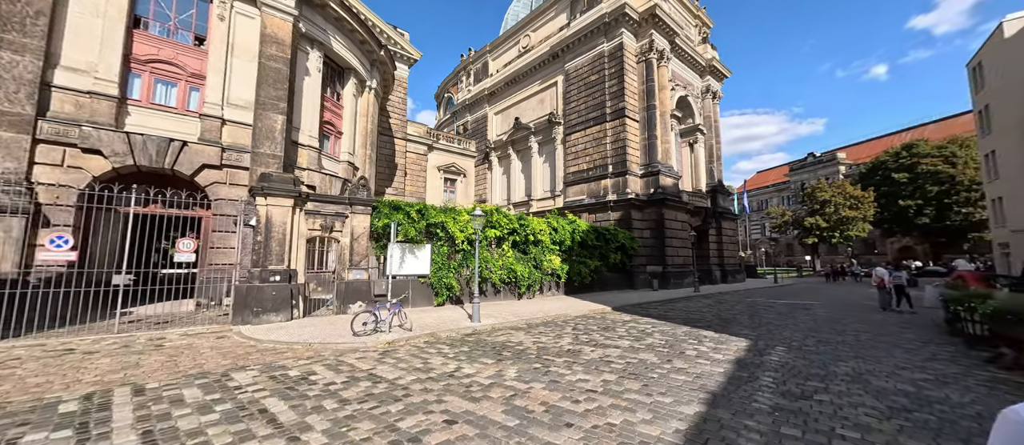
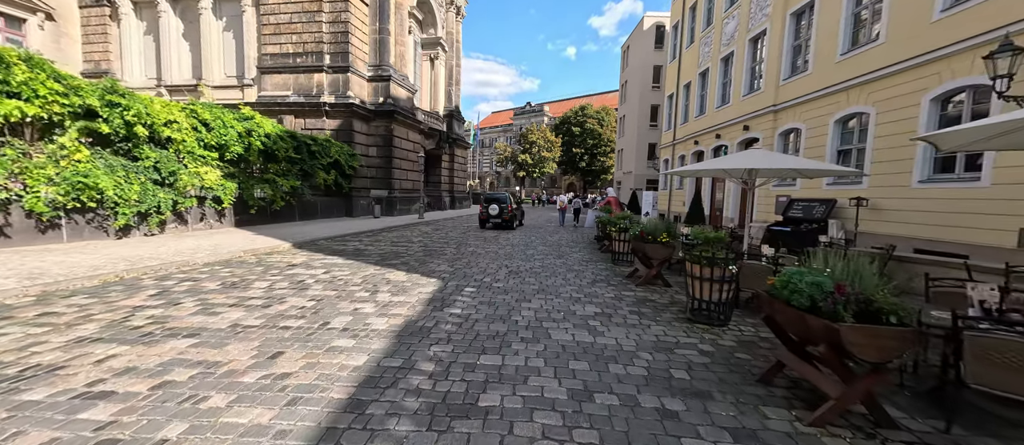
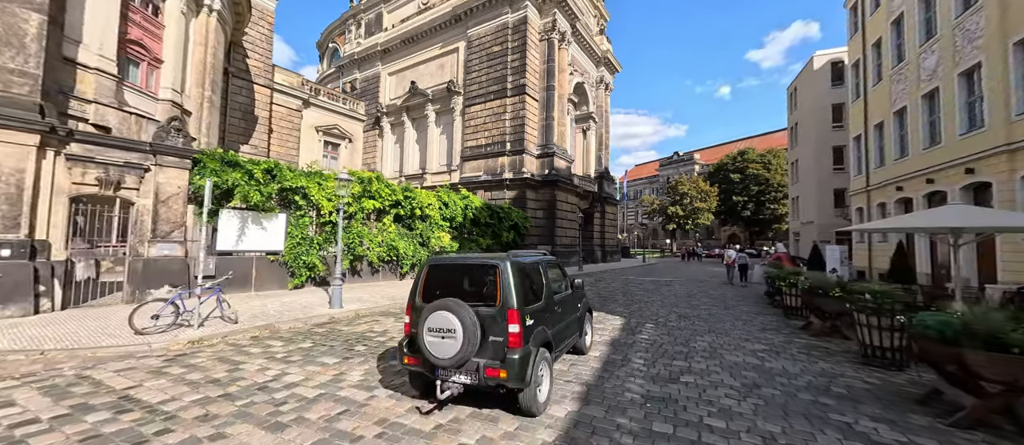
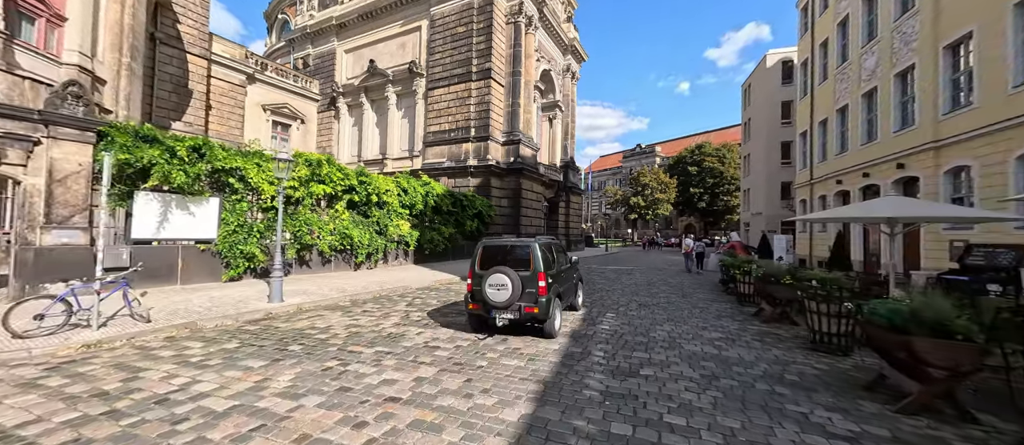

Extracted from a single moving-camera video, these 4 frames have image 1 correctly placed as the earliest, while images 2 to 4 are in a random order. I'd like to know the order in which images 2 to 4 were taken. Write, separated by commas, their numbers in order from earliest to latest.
3, 4, 2
